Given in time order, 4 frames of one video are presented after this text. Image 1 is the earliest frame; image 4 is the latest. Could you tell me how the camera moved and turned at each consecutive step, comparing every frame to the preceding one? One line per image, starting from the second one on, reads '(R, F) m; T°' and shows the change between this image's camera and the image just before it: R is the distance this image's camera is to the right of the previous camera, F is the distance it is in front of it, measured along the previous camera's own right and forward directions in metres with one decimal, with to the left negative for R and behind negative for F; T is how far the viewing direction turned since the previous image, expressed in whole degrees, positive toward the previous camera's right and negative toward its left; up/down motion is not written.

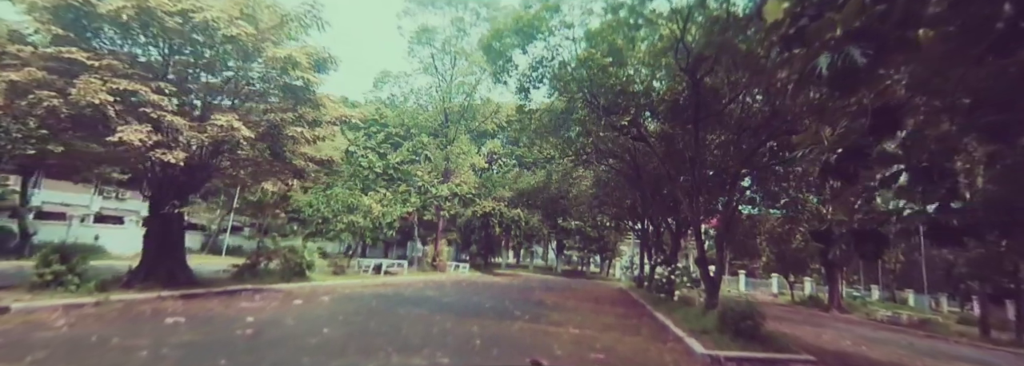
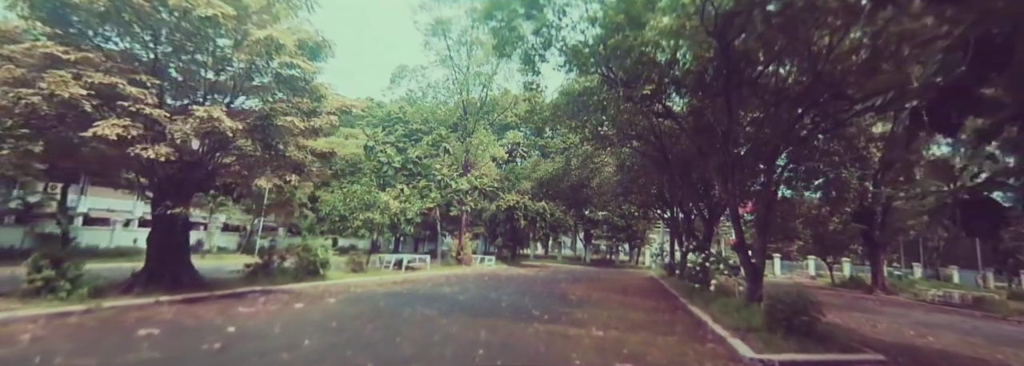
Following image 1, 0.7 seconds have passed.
(+0.1, +0.3) m; -3°
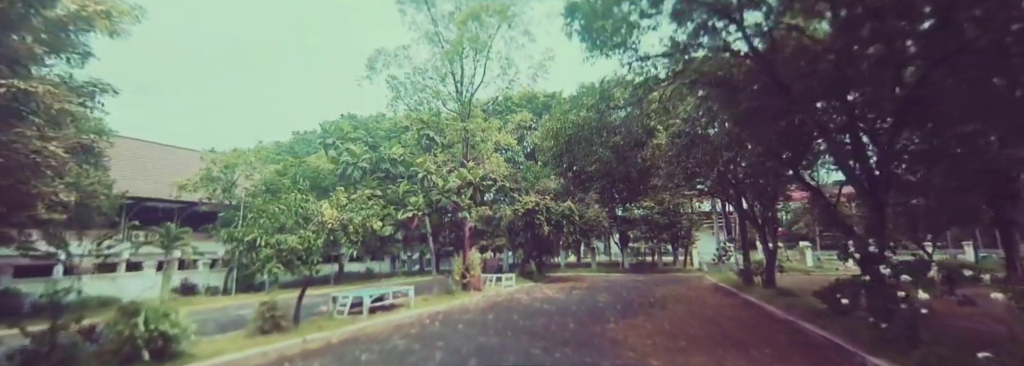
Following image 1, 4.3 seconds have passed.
(+0.2, +2.2) m; -3°
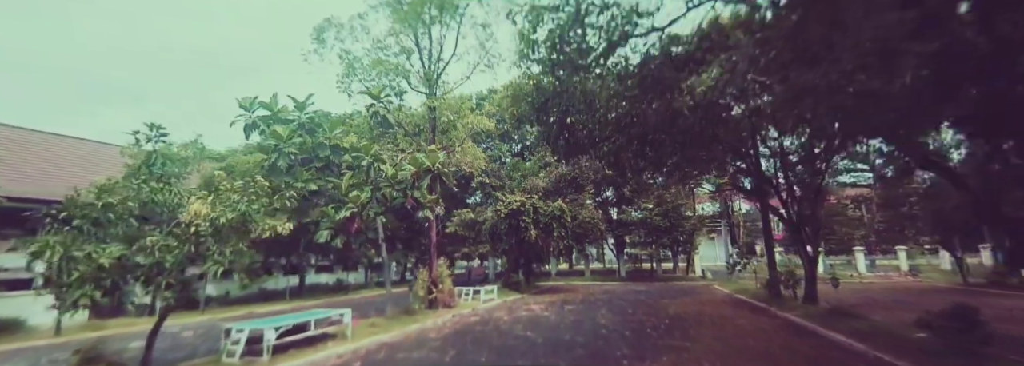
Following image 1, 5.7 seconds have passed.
(+0.2, +1.2) m; +1°
